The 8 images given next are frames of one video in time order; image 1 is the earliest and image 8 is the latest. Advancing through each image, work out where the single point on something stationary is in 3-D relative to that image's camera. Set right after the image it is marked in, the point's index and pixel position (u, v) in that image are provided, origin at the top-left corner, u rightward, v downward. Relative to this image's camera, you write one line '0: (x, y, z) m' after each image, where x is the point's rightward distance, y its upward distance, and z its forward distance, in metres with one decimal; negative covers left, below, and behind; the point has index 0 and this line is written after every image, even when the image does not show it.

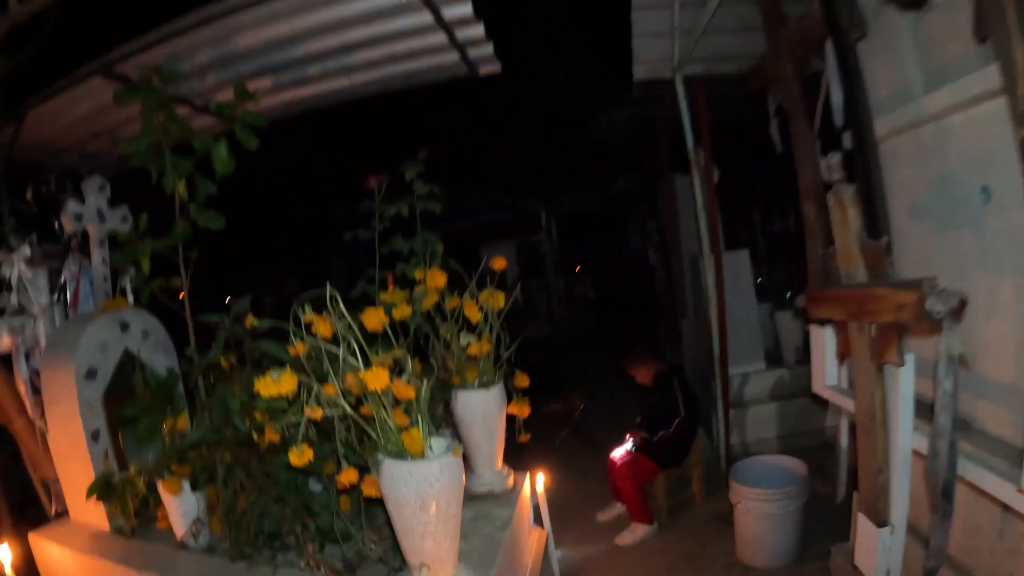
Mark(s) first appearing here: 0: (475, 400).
0: (-0.1, -0.3, +2.3) m
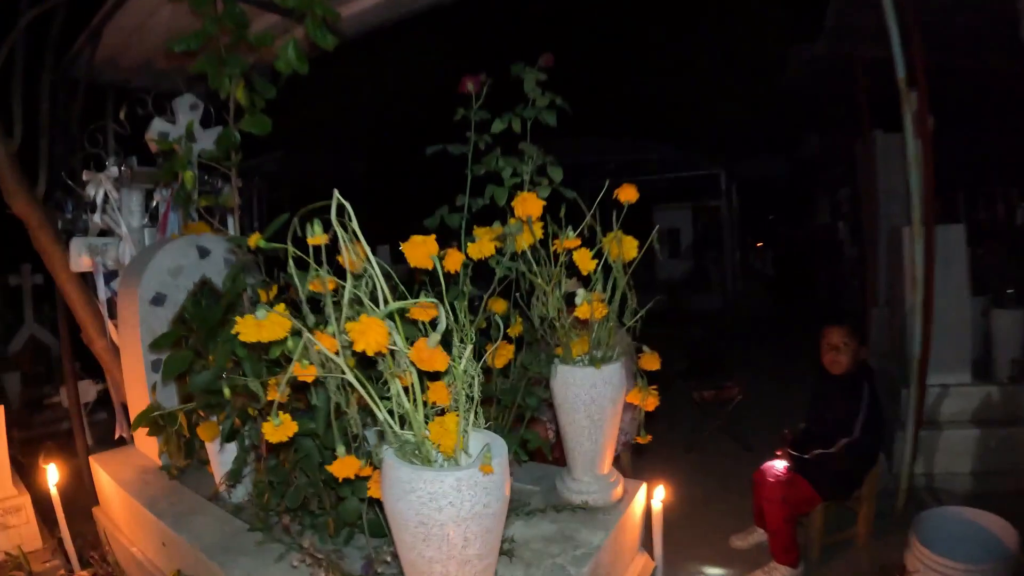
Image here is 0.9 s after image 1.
0: (+0.1, -0.2, +1.7) m
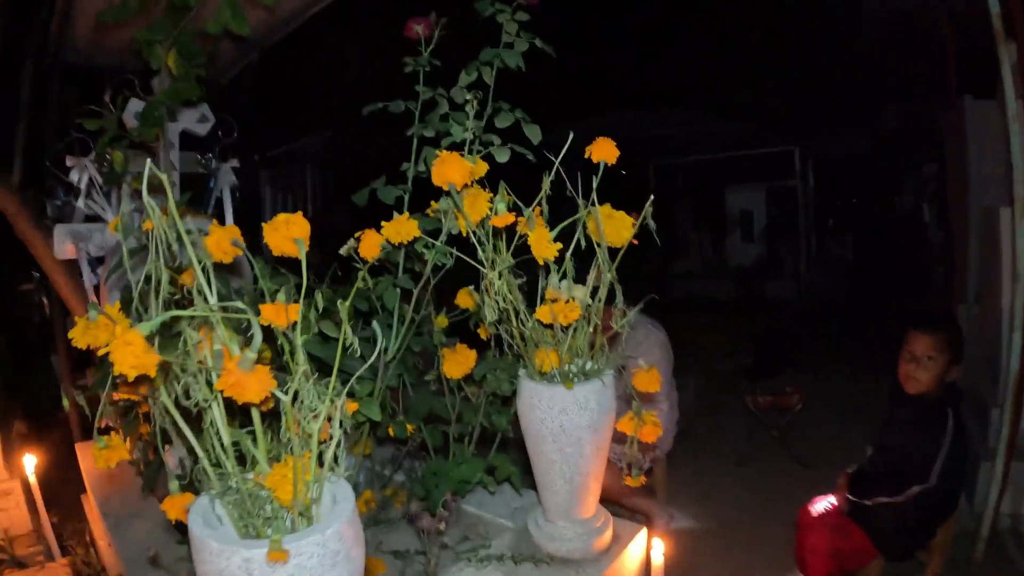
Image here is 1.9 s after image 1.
0: (0.0, -0.2, +1.3) m
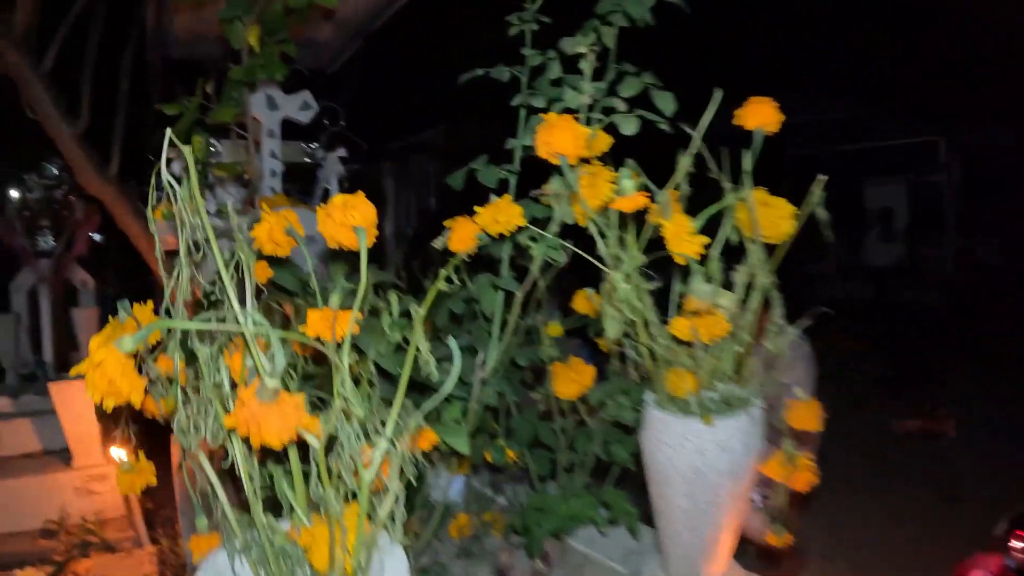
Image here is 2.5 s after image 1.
0: (+0.2, -0.2, +1.1) m
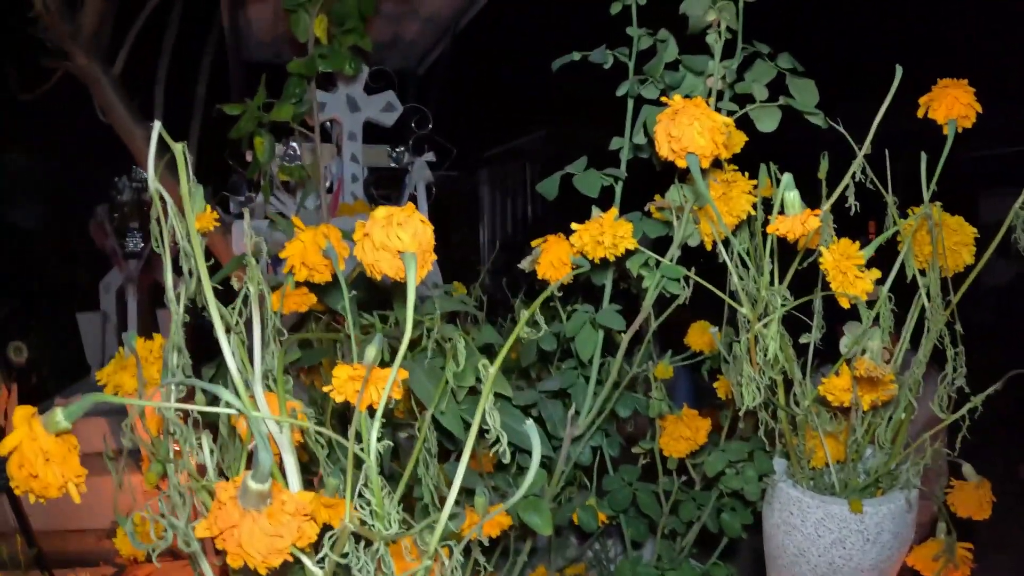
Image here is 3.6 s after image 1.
0: (+0.3, -0.2, +0.8) m
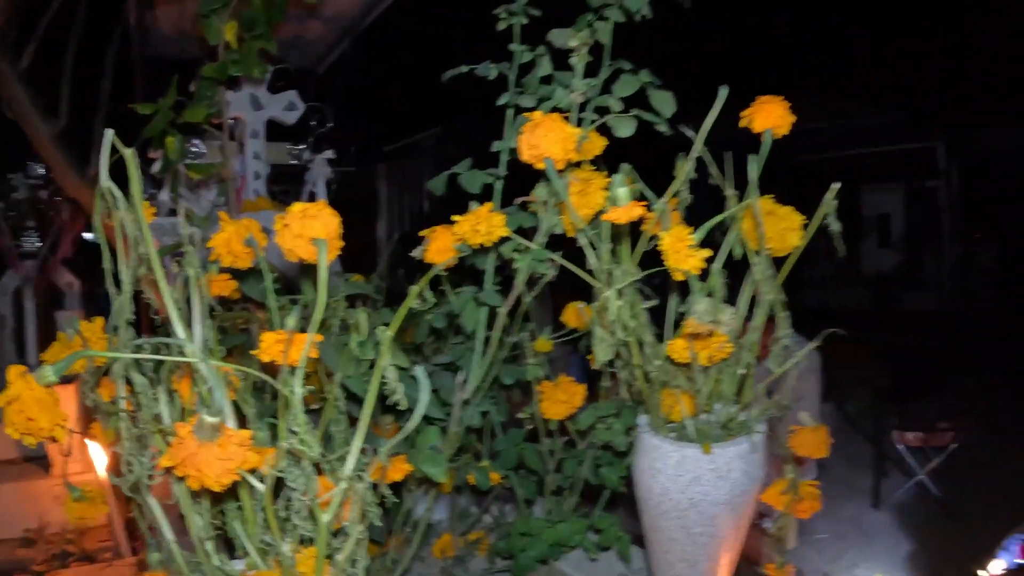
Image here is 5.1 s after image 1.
0: (+0.2, -0.2, +1.0) m
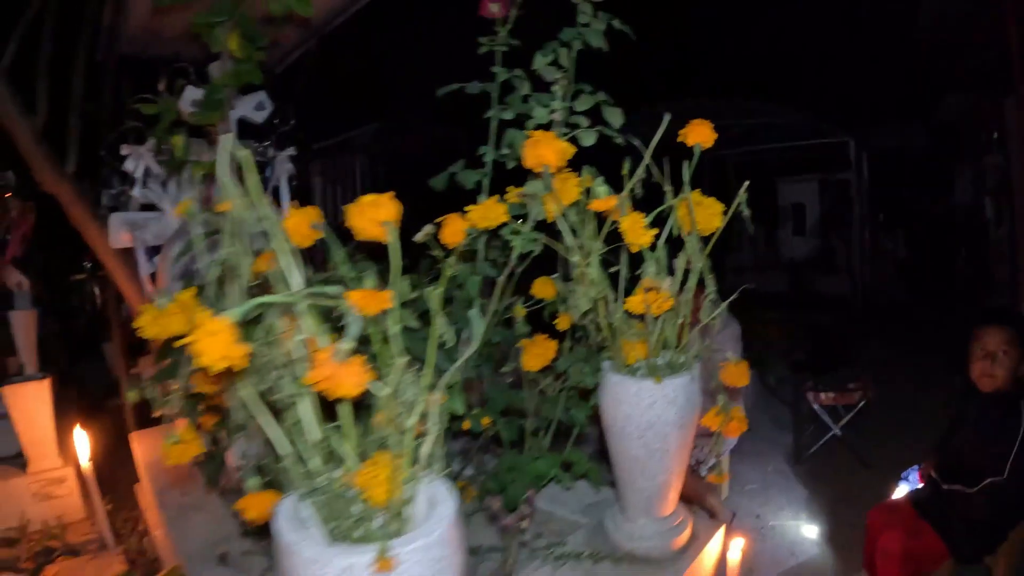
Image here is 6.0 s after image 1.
0: (+0.1, -0.1, +1.3) m
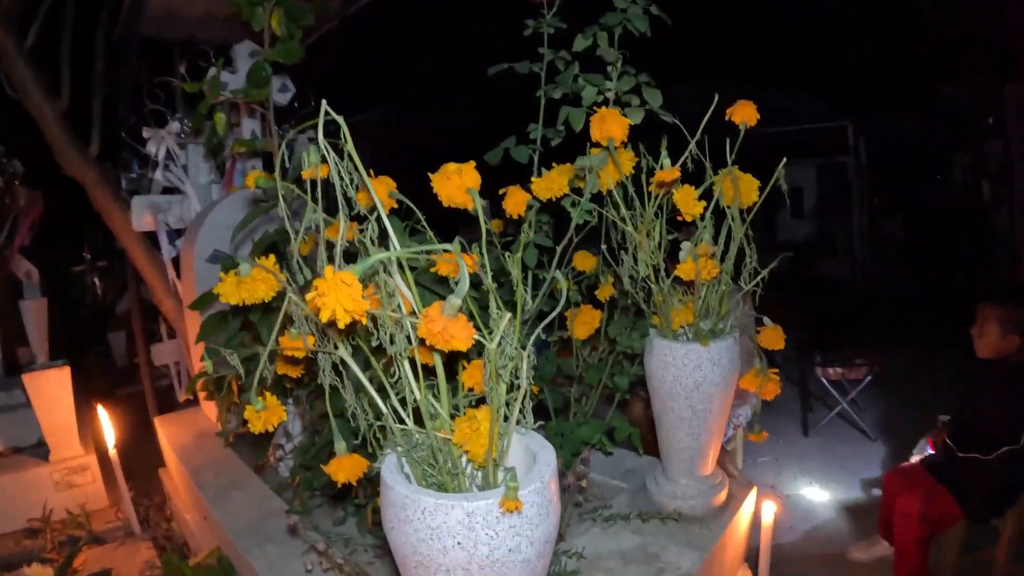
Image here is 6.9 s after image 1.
0: (+0.2, -0.1, +1.4) m
